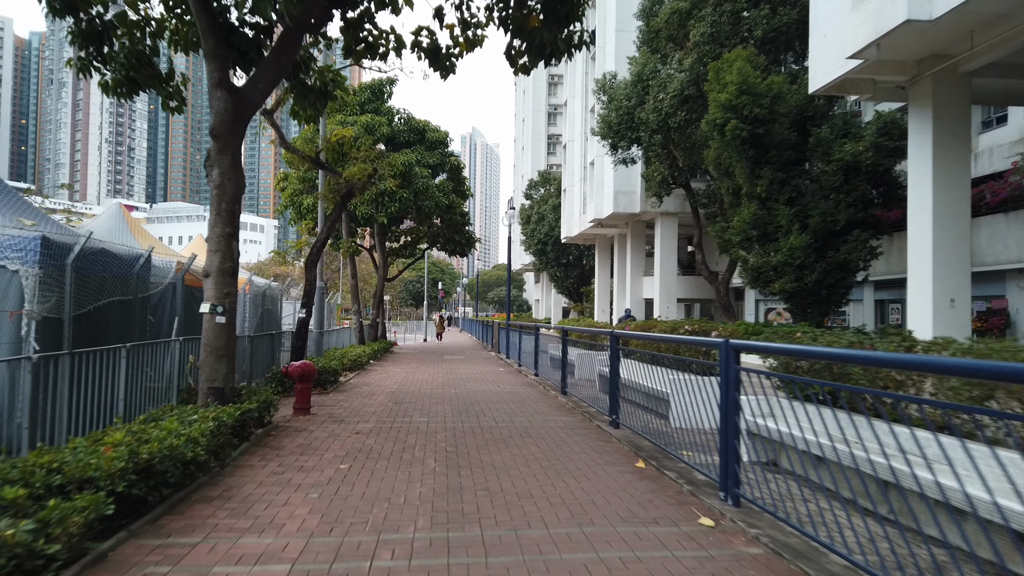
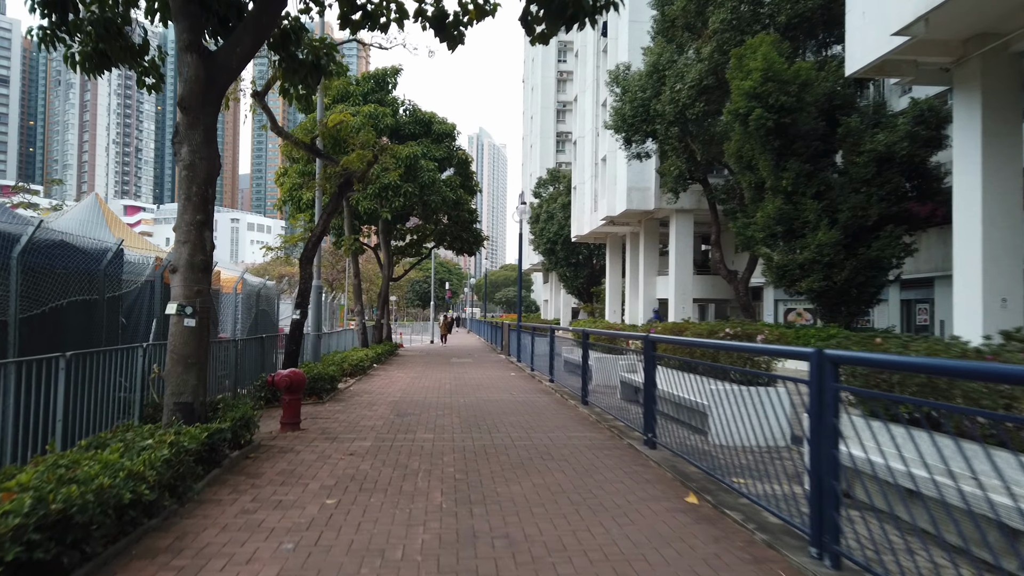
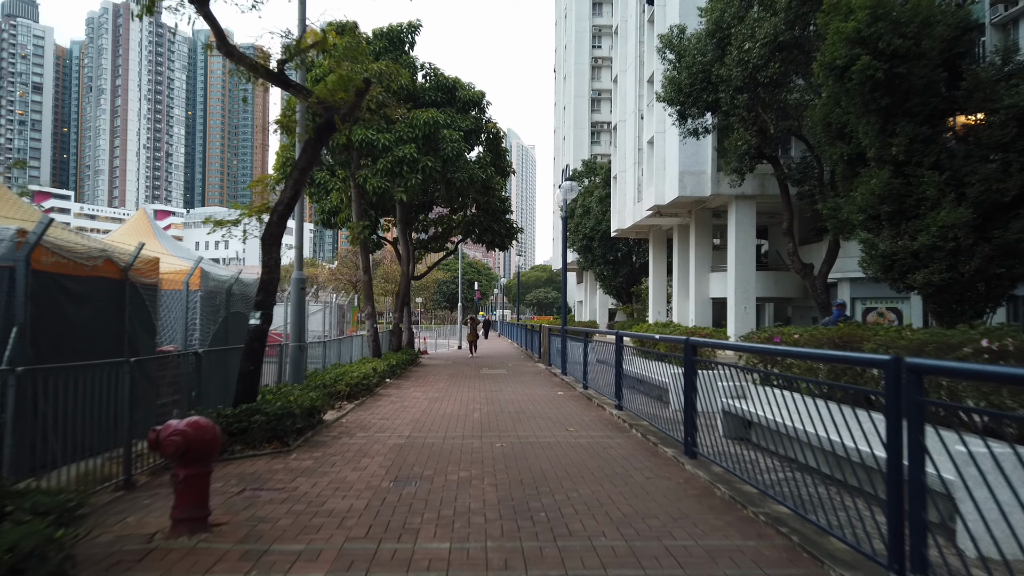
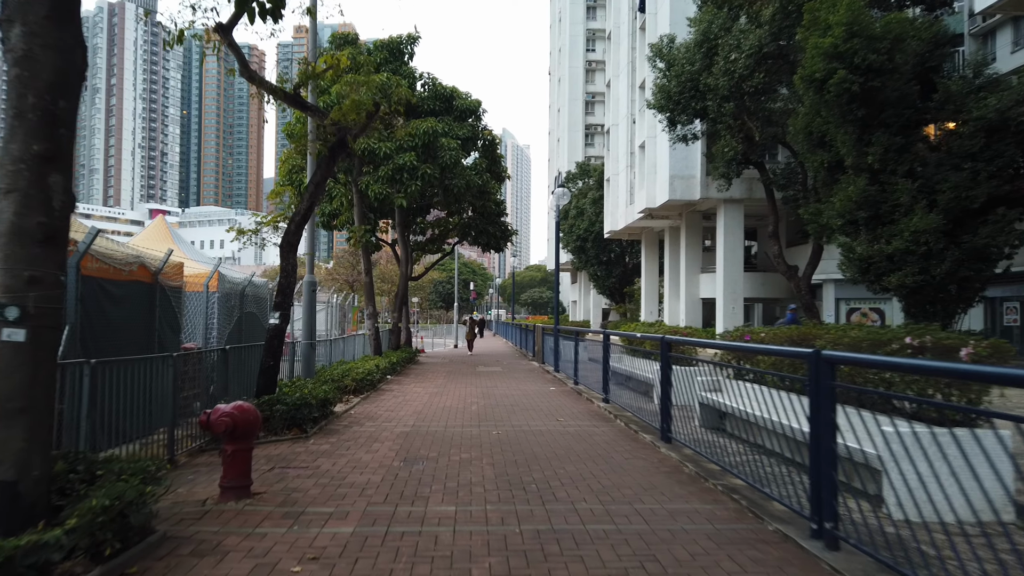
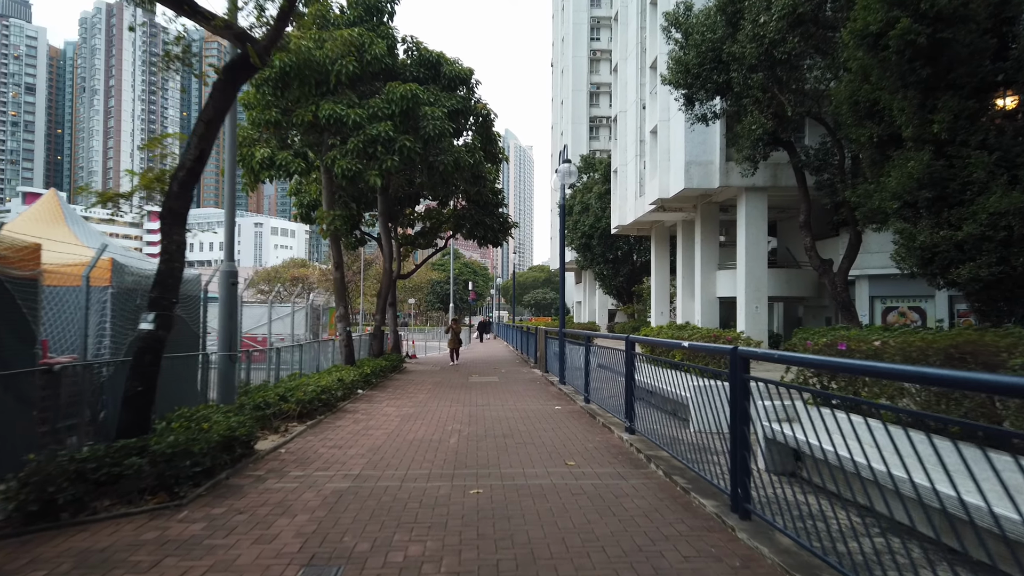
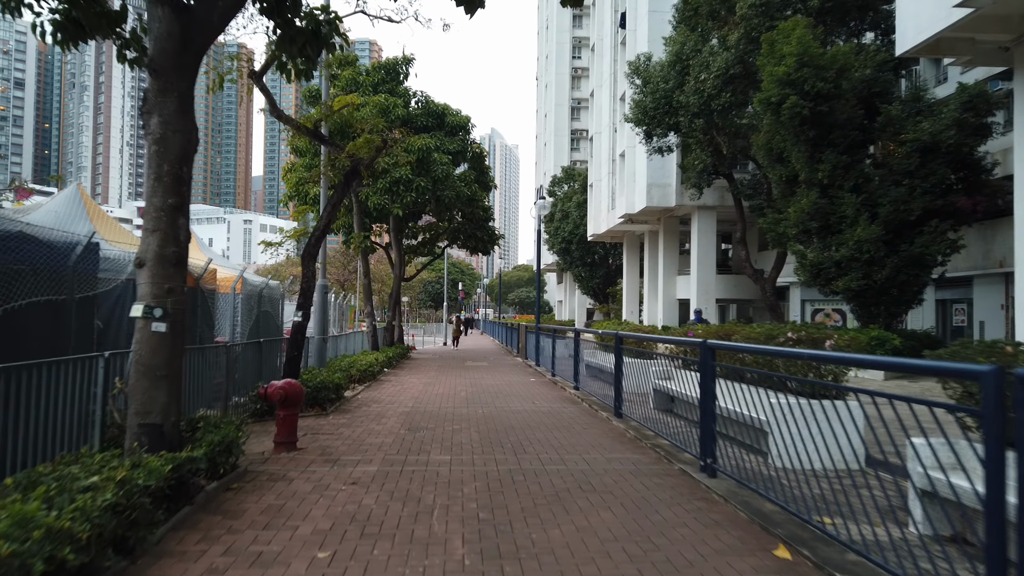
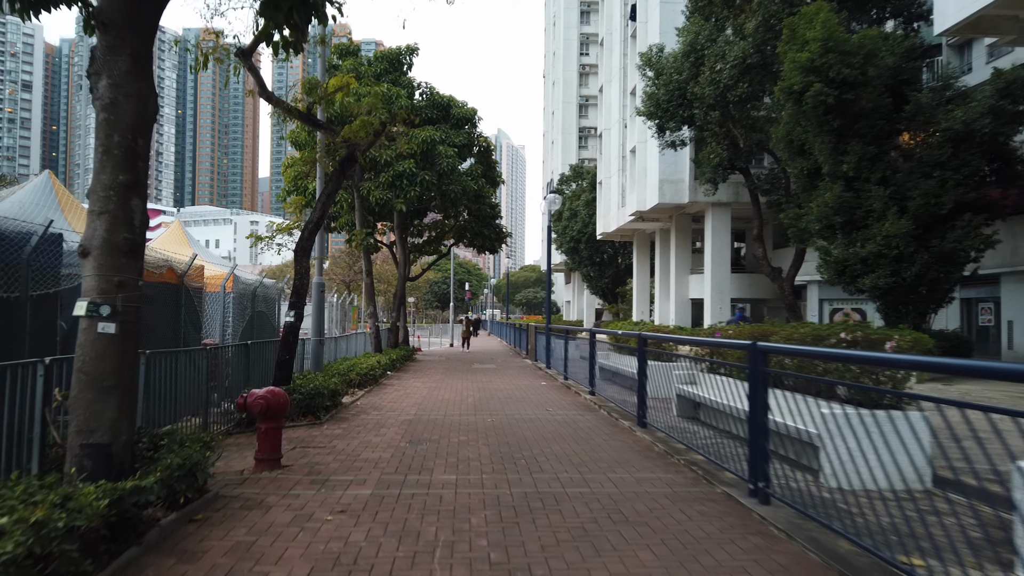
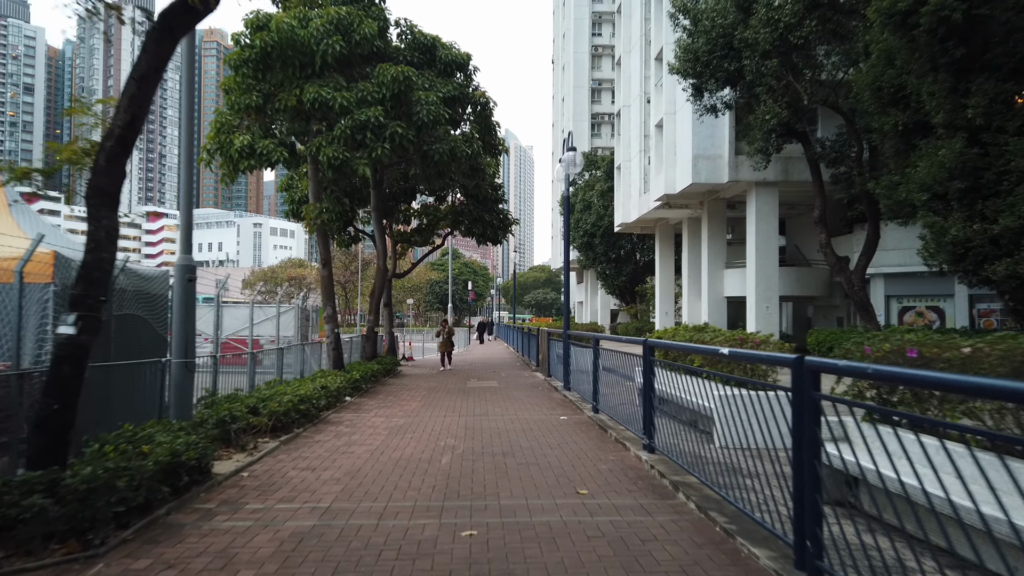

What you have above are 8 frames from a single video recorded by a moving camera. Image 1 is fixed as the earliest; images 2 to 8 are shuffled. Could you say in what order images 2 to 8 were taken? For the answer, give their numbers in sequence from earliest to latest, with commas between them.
2, 6, 7, 4, 3, 5, 8
